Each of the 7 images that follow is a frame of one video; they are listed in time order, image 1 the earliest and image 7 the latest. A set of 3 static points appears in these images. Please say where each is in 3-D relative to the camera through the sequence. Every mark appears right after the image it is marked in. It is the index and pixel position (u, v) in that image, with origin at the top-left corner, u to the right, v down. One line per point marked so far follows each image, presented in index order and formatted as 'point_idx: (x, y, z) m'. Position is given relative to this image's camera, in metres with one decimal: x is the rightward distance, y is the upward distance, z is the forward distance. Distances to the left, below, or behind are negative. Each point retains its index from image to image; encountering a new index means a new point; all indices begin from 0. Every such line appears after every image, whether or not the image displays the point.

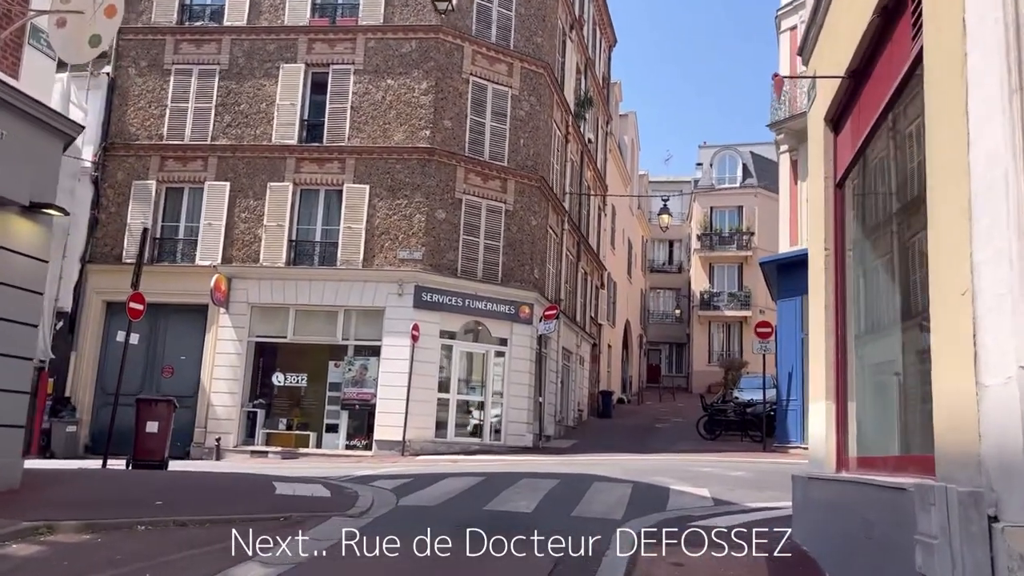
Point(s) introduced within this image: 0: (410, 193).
0: (-2.4, +2.2, +20.0) m
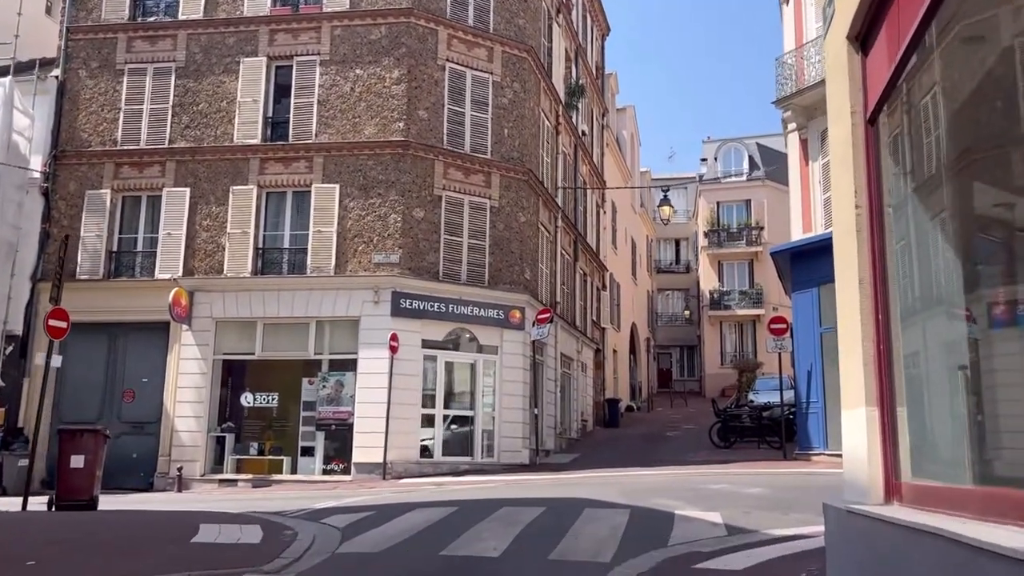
0: (-2.7, +2.1, +18.3) m
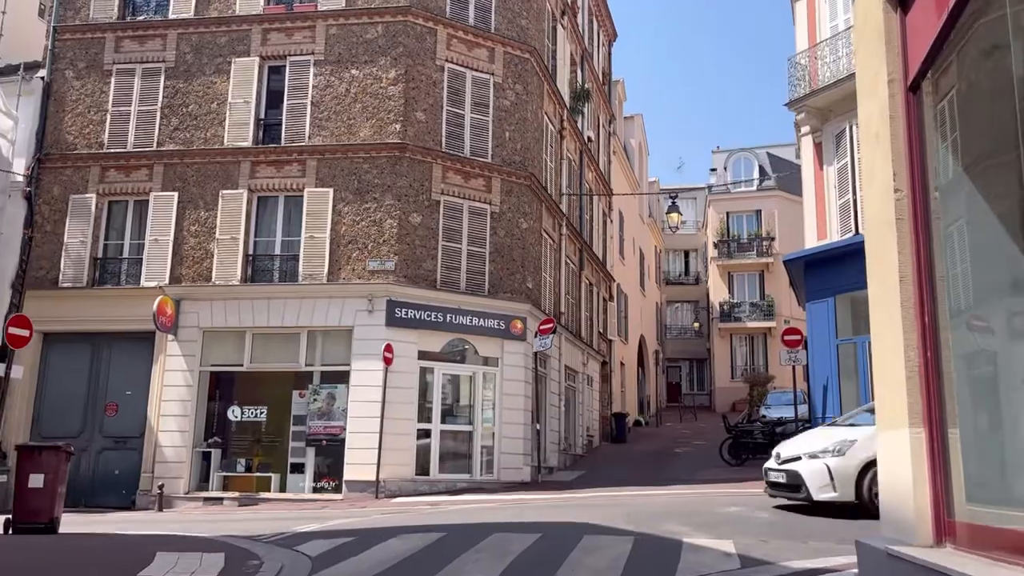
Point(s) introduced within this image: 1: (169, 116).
0: (-2.7, +1.9, +17.5) m
1: (-7.5, +3.7, +18.5) m
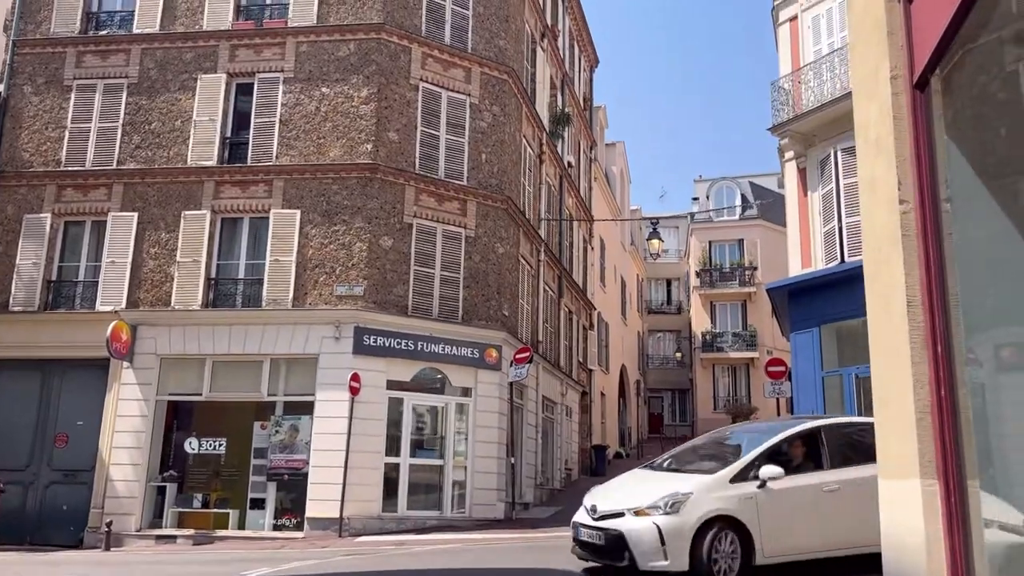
0: (-3.2, +1.4, +16.8) m
1: (-8.0, +3.2, +17.8) m
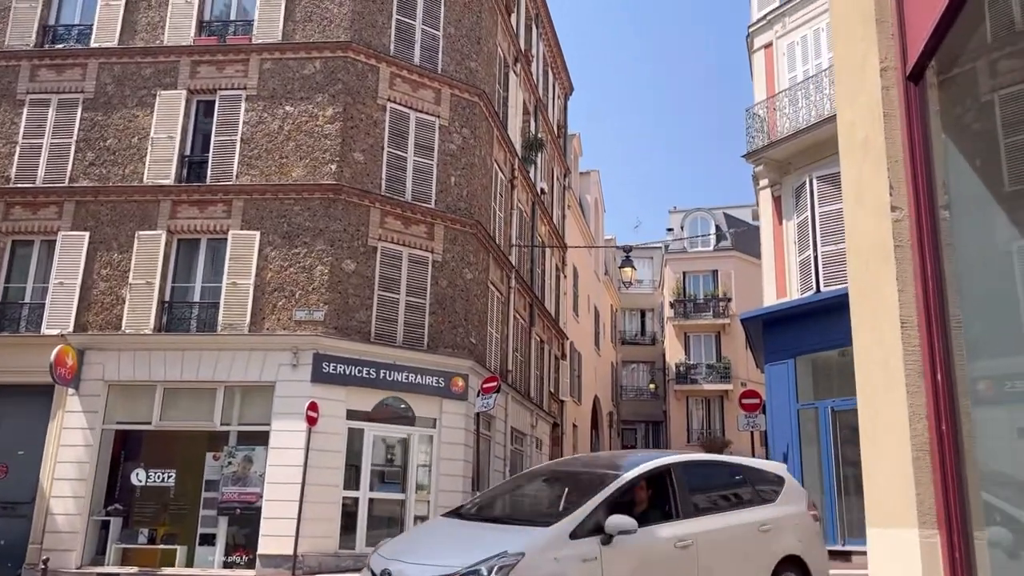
0: (-3.8, +0.9, +16.2) m
1: (-8.6, +2.8, +17.1) m
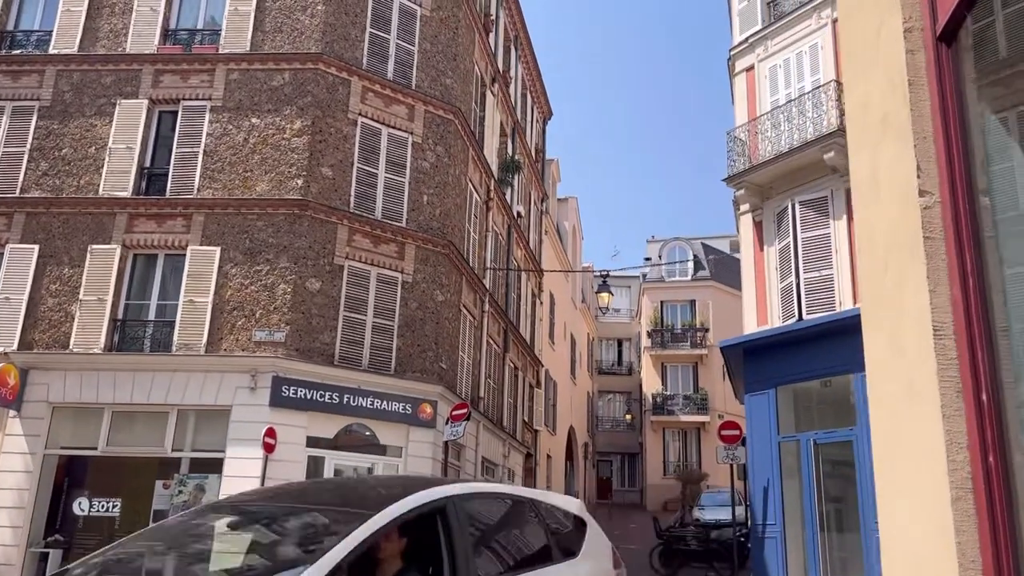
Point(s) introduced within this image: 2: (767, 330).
0: (-4.3, +0.5, +15.4) m
1: (-9.1, +2.5, +16.3) m
2: (+4.9, -0.8, +16.2) m
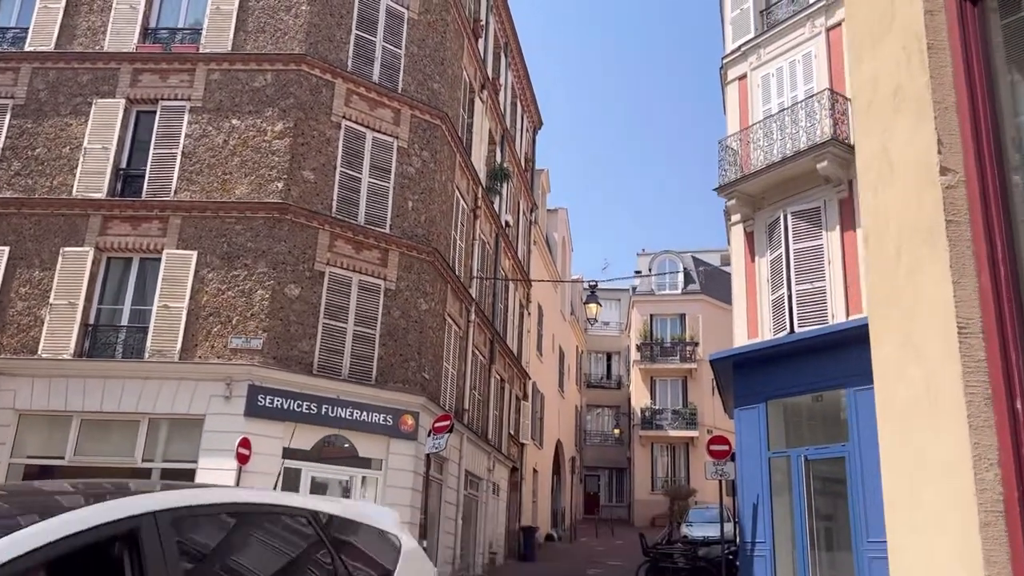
0: (-4.6, +0.4, +15.0) m
1: (-9.3, +2.4, +15.8) m
2: (+4.6, -1.0, +15.8) m
